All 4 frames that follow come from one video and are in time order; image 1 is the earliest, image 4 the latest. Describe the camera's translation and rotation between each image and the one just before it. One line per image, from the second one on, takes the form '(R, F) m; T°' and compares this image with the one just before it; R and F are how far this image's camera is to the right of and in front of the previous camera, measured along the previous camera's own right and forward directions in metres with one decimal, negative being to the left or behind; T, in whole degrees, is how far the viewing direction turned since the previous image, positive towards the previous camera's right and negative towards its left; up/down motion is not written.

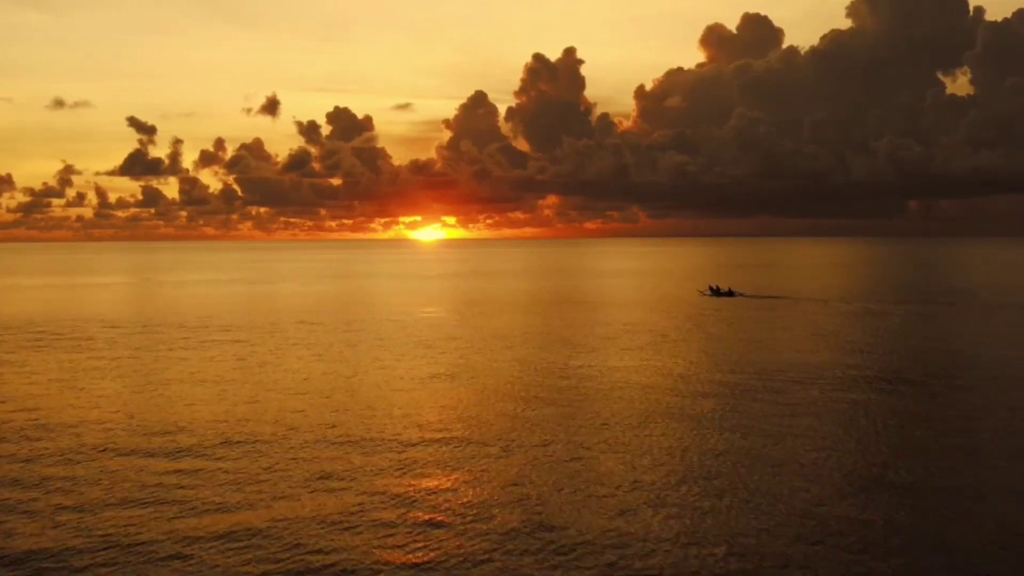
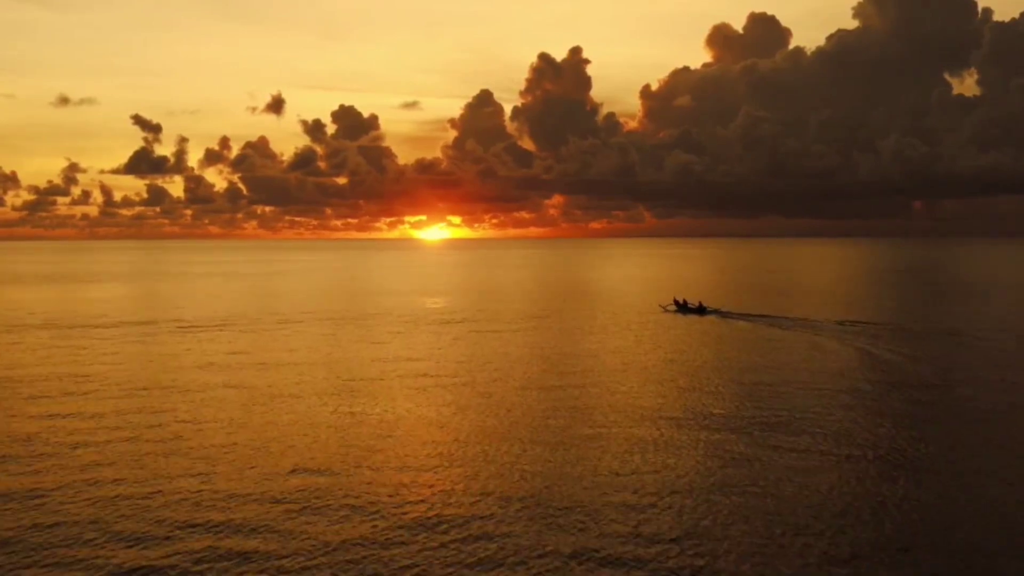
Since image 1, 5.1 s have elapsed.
(-4.5, +4.7) m; 0°
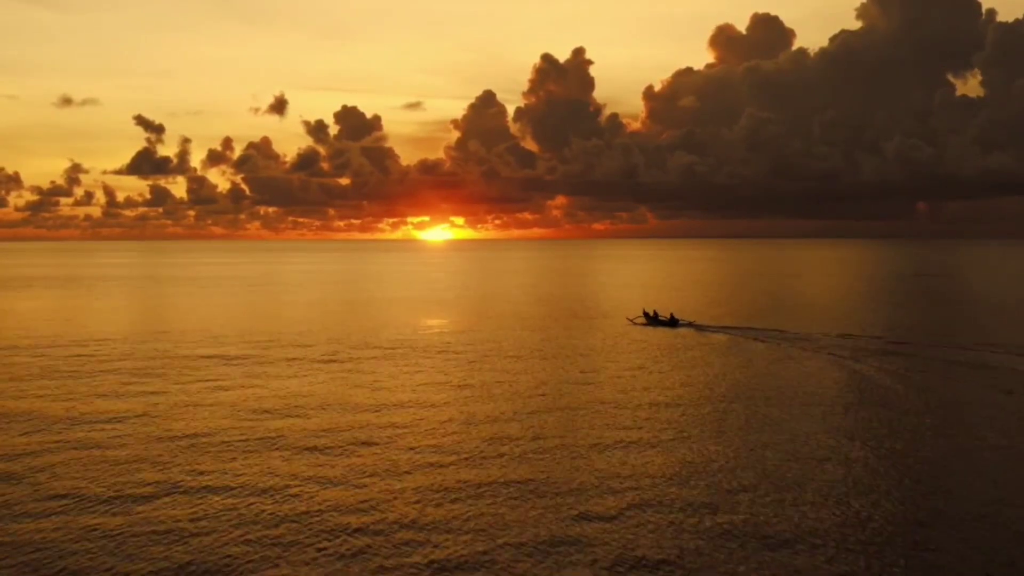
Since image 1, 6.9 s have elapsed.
(-2.0, +3.0) m; 0°
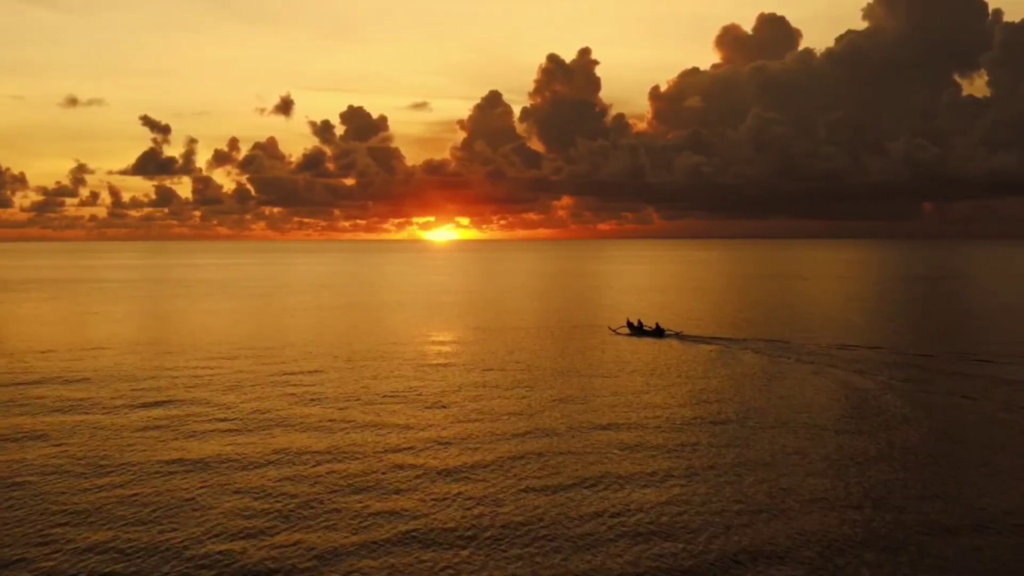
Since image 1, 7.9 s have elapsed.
(-3.5, +4.9) m; 0°
